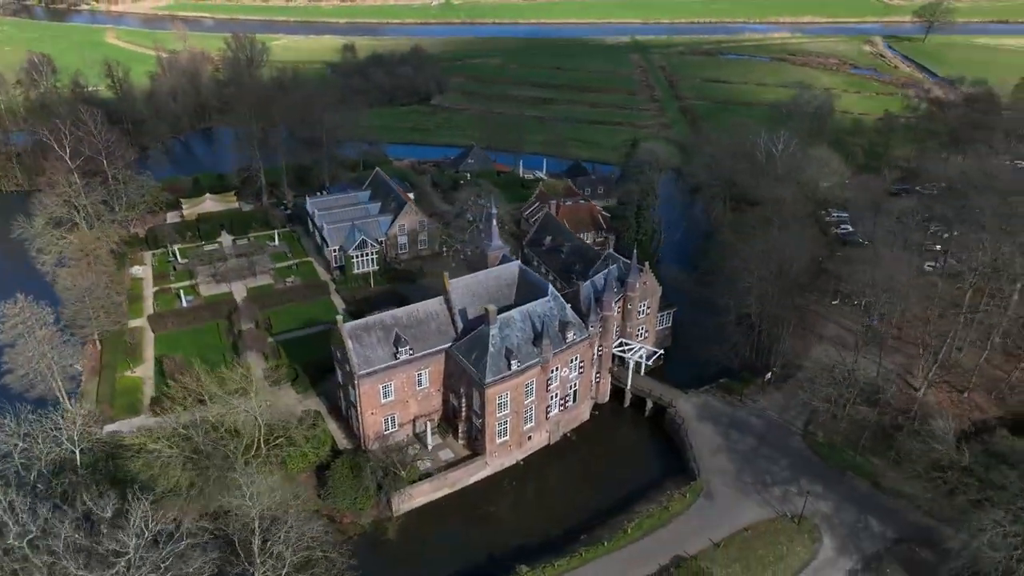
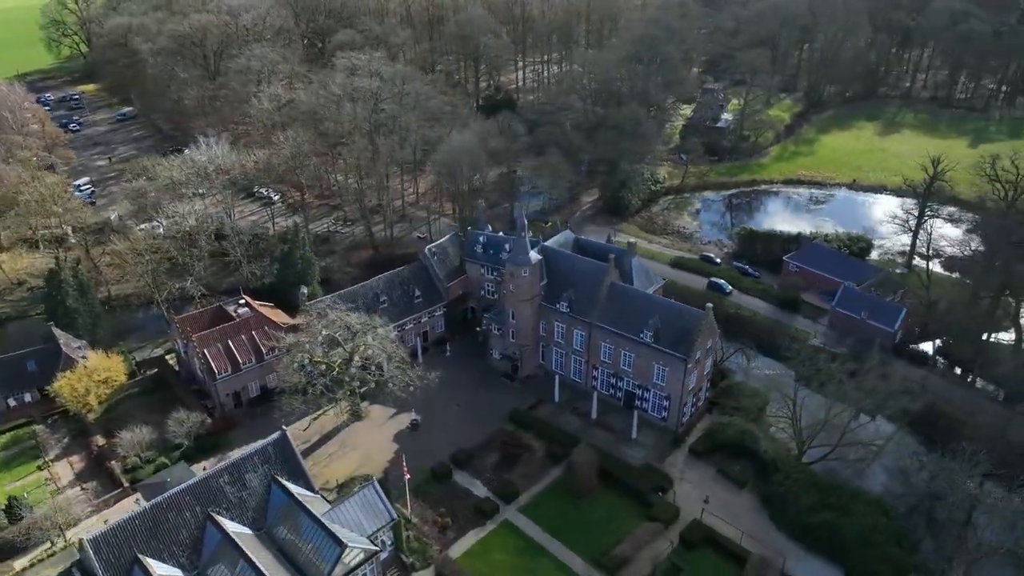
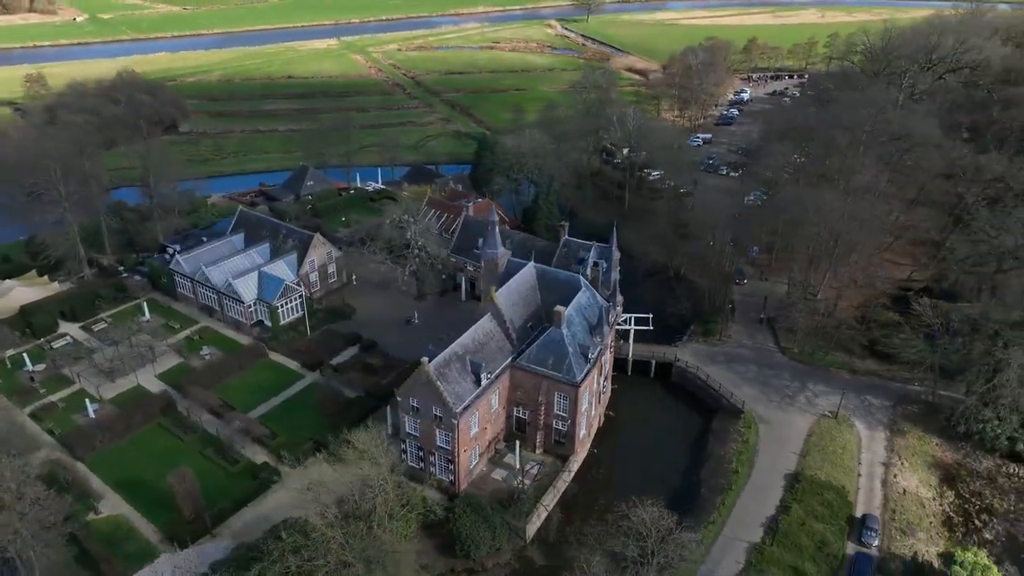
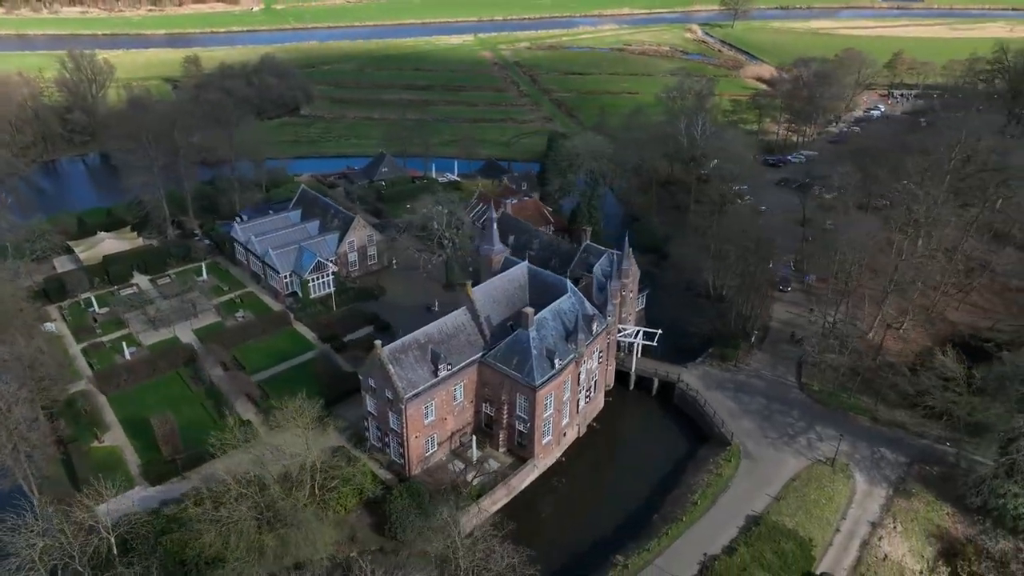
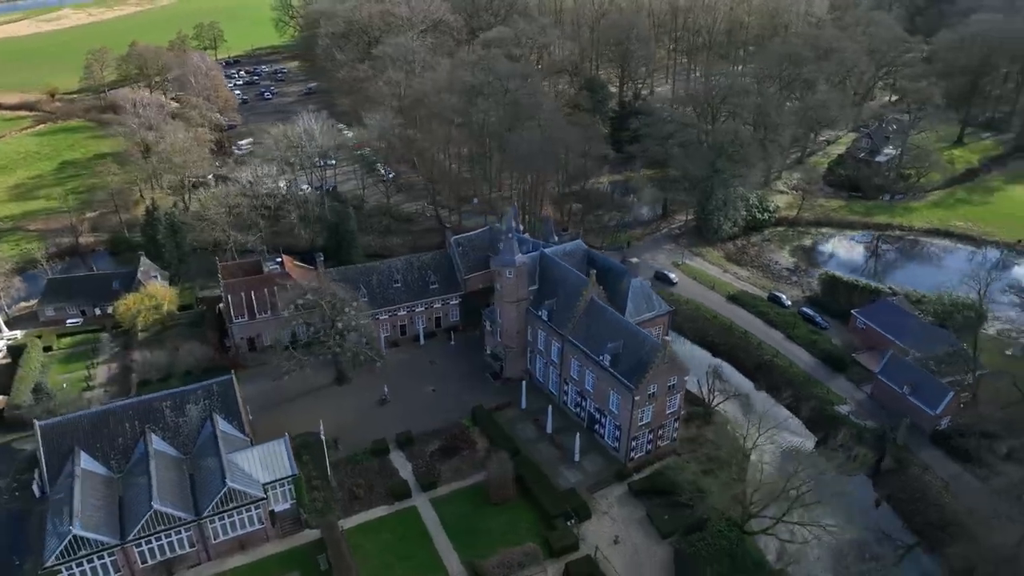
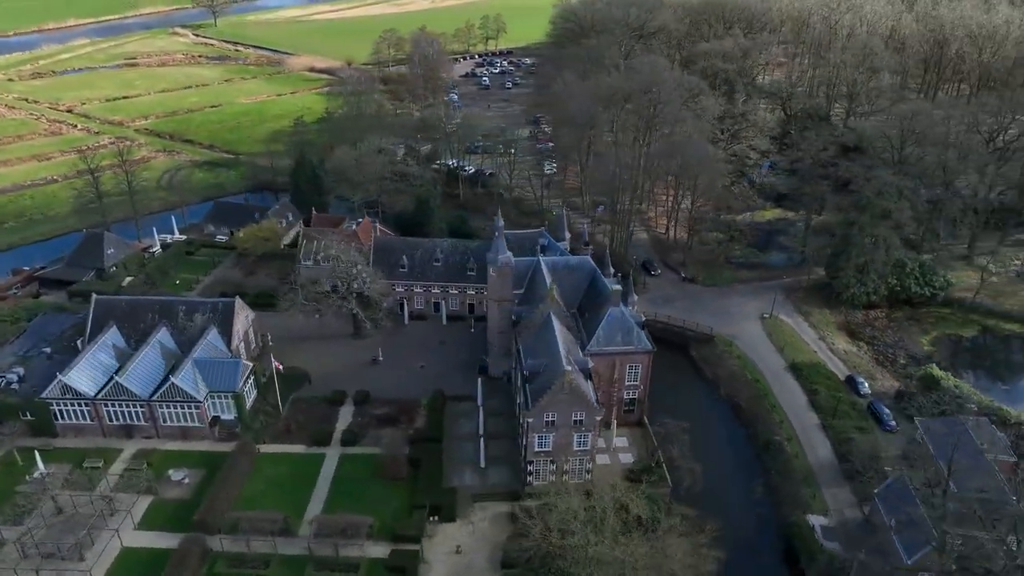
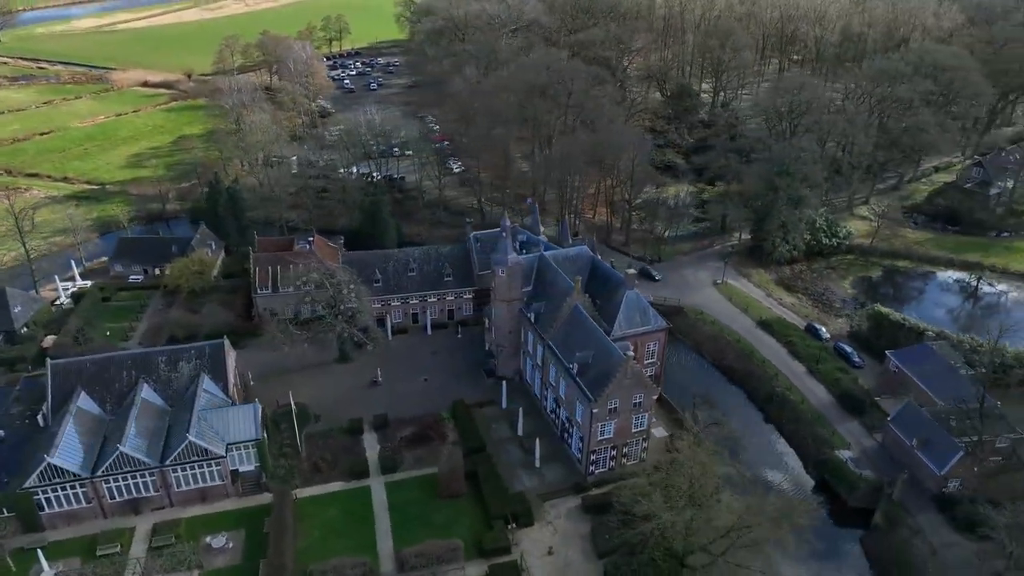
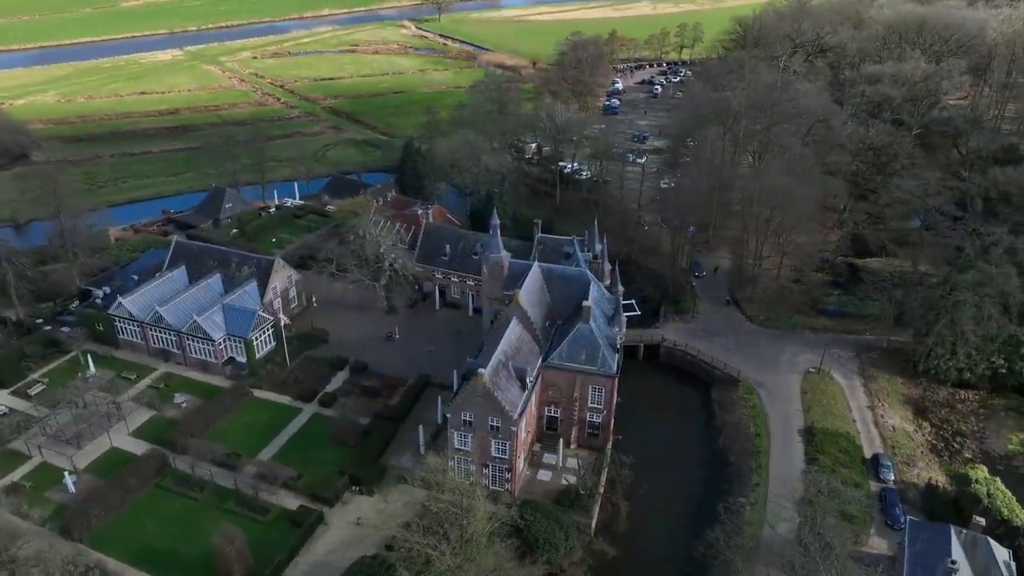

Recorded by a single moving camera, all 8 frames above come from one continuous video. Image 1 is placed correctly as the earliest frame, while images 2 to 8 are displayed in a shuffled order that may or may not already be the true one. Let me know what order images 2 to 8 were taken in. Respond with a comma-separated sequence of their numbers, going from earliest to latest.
4, 3, 8, 6, 7, 5, 2
